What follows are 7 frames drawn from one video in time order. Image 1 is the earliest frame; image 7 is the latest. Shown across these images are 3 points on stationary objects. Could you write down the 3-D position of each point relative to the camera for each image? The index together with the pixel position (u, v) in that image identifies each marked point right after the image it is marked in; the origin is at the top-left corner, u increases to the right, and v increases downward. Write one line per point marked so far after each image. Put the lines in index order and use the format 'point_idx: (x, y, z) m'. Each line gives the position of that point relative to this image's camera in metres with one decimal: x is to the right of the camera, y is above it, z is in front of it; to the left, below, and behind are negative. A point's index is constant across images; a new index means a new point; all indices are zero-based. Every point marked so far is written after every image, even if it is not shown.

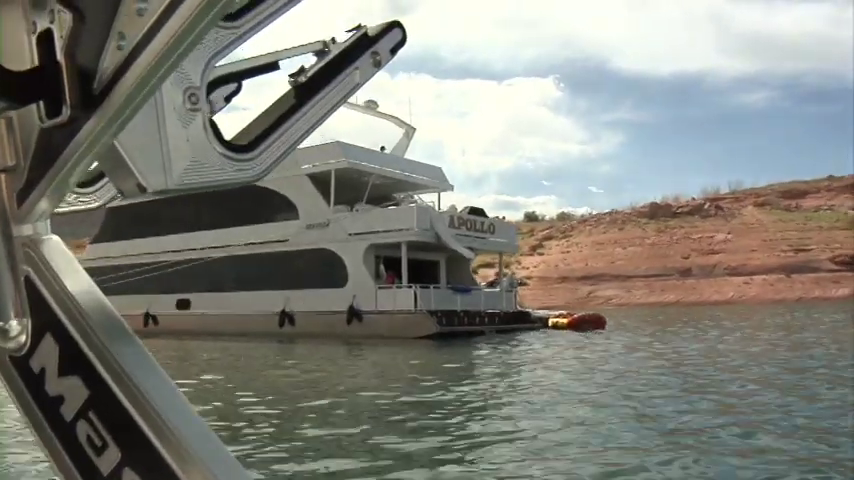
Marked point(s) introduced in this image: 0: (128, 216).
0: (-7.5, +0.6, +19.5) m
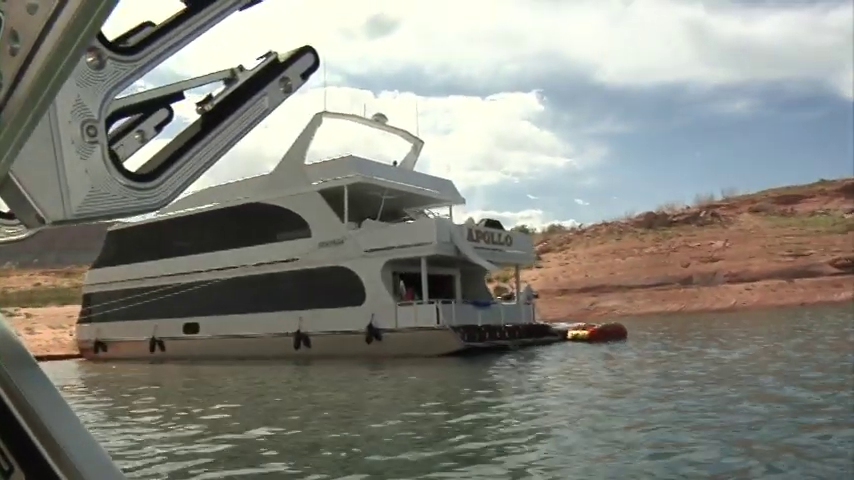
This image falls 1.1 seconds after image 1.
0: (-7.3, 0.0, +19.0) m
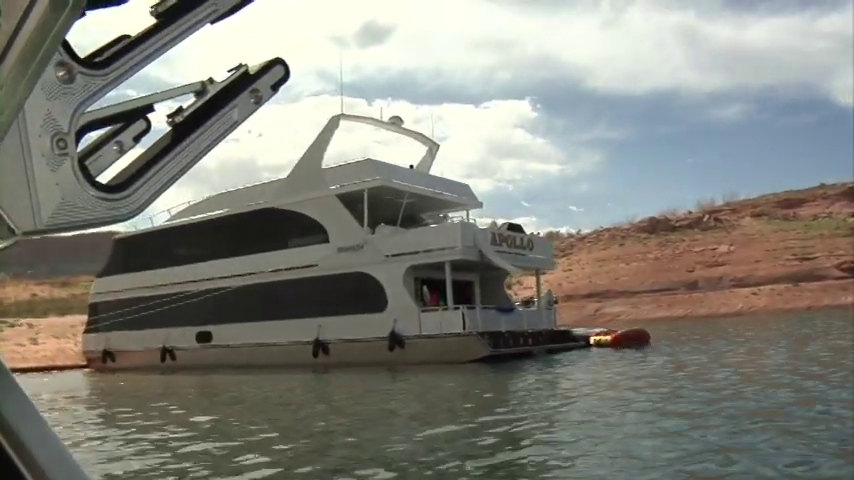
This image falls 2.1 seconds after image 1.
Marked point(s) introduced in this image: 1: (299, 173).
0: (-7.0, -0.2, +18.7) m
1: (-2.5, +1.4, +15.5) m
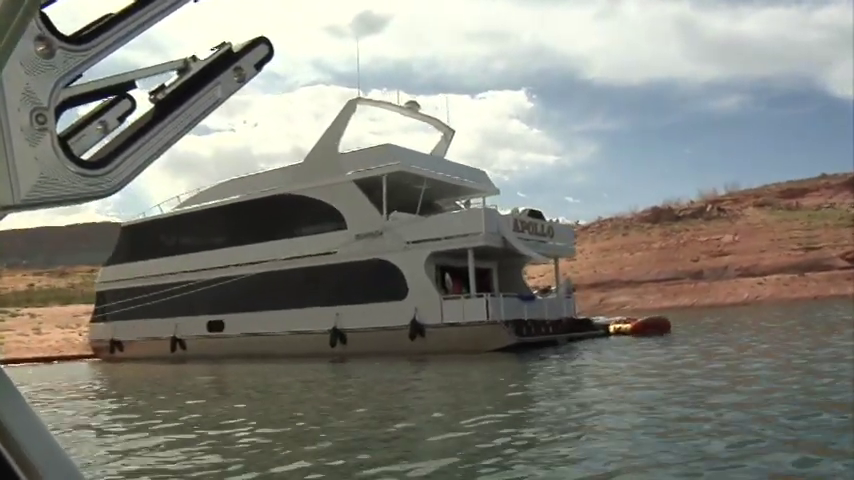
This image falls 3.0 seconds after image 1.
0: (-6.7, +0.1, +18.4) m
1: (-2.2, +1.6, +15.2) m
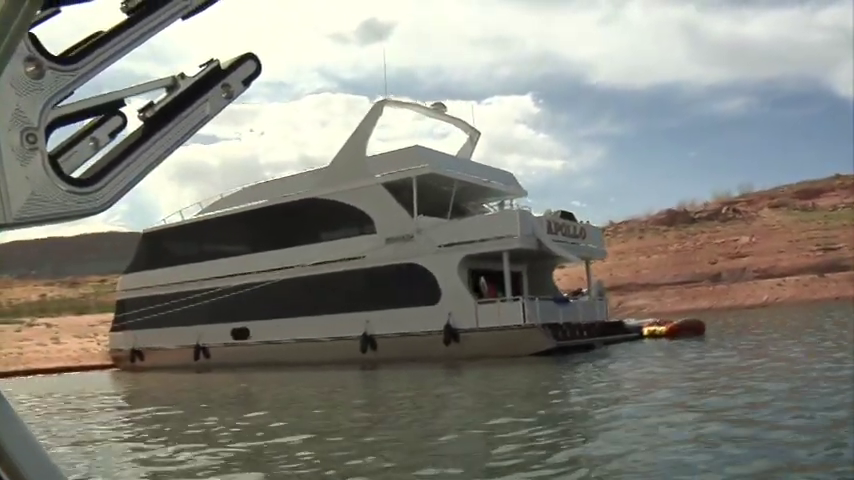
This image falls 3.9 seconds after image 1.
0: (-6.1, 0.0, +18.2) m
1: (-1.7, +1.5, +15.0) m
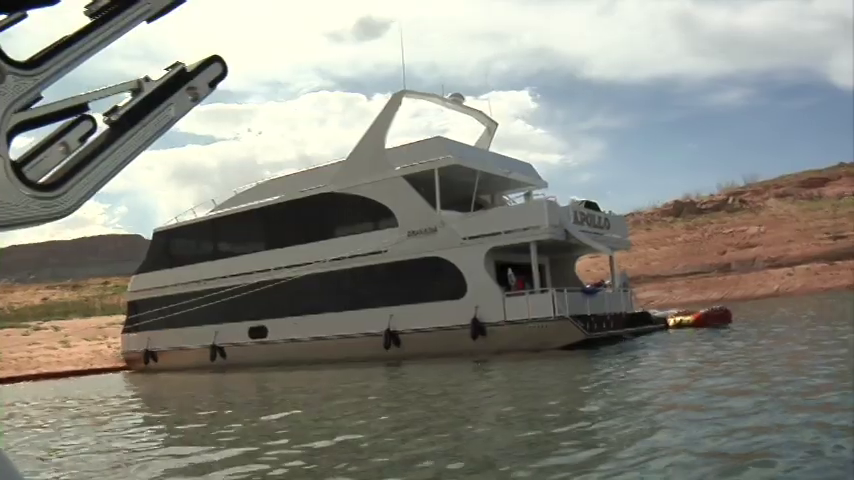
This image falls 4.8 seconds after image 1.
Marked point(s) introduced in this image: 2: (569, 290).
0: (-5.8, 0.0, +17.9) m
1: (-1.3, +1.6, +14.7) m
2: (+2.4, -0.9, +14.0) m
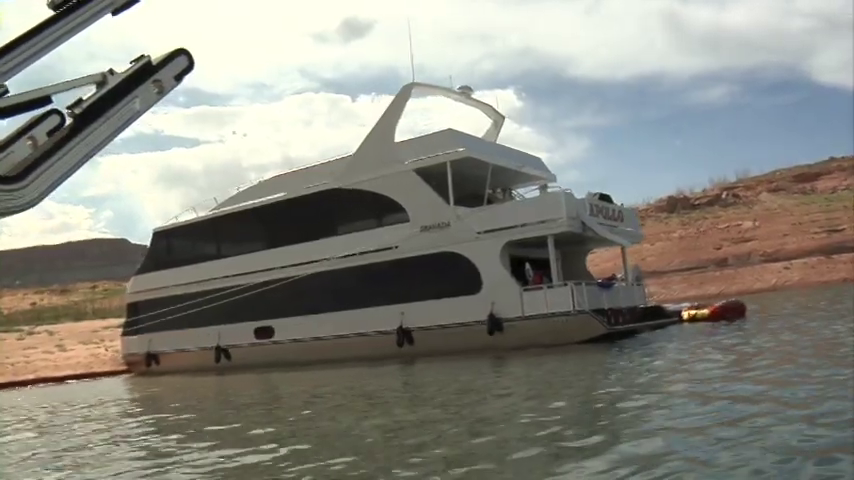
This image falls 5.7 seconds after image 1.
0: (-5.7, 0.0, +17.6) m
1: (-1.2, +1.7, +14.4) m
2: (+2.6, -0.8, +13.8) m
